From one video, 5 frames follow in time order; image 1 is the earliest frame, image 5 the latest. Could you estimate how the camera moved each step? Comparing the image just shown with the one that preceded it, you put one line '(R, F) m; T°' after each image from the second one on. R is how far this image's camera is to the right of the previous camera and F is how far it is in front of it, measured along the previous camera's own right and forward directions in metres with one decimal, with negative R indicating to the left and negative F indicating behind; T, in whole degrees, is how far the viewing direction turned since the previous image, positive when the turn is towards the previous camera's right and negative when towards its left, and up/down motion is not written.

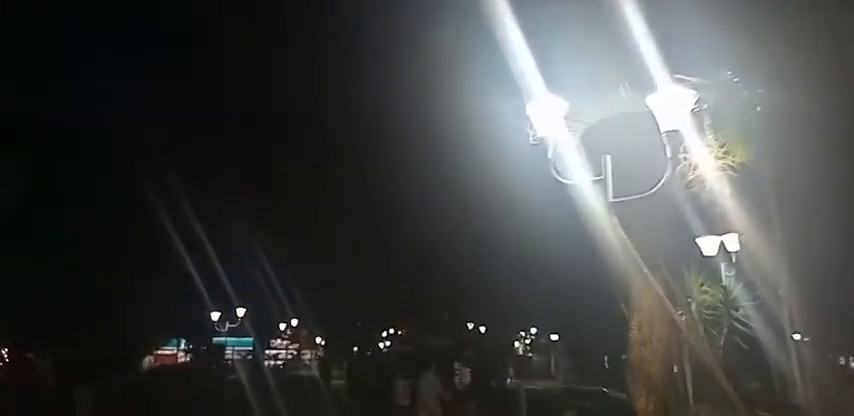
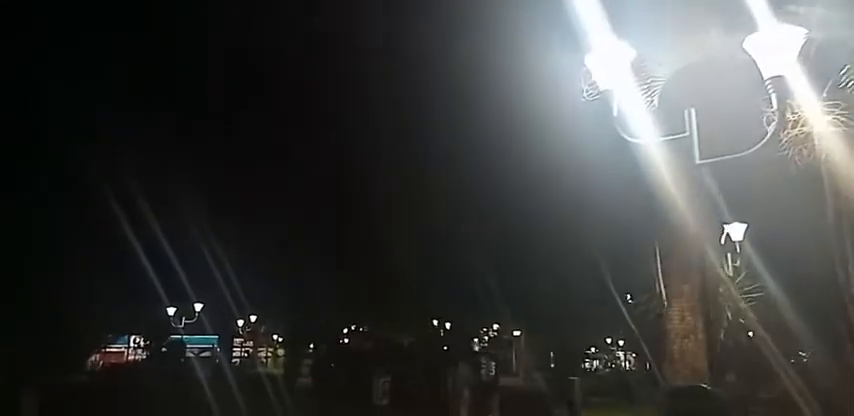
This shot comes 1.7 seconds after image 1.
(-0.8, +1.4) m; +3°
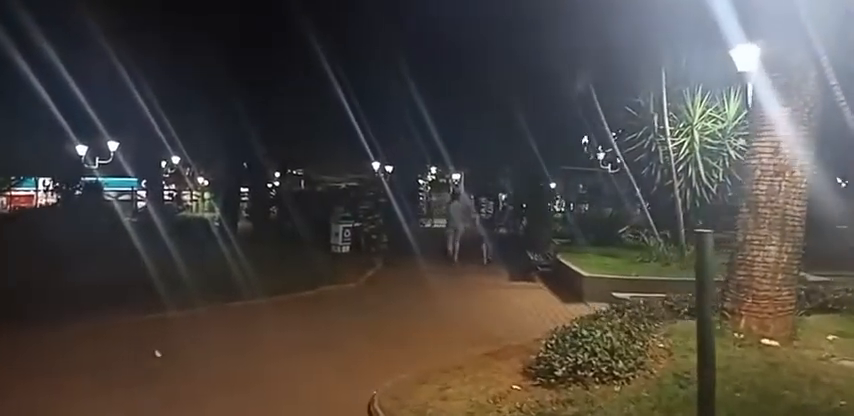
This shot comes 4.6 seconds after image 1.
(-1.0, +2.7) m; +5°
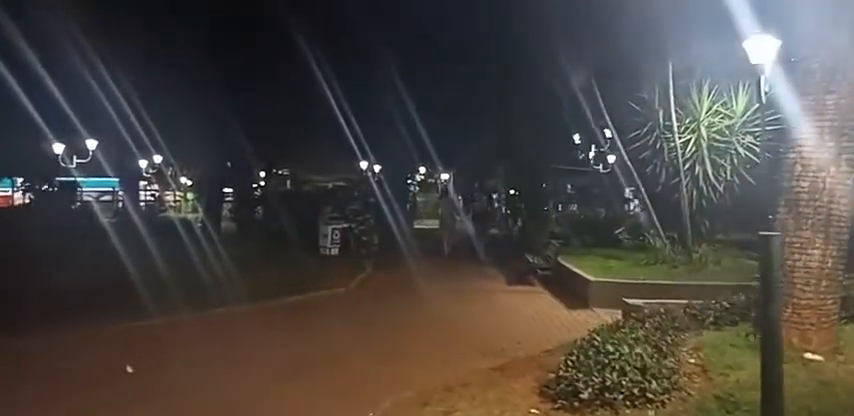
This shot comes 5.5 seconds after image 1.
(-0.2, +0.9) m; +1°
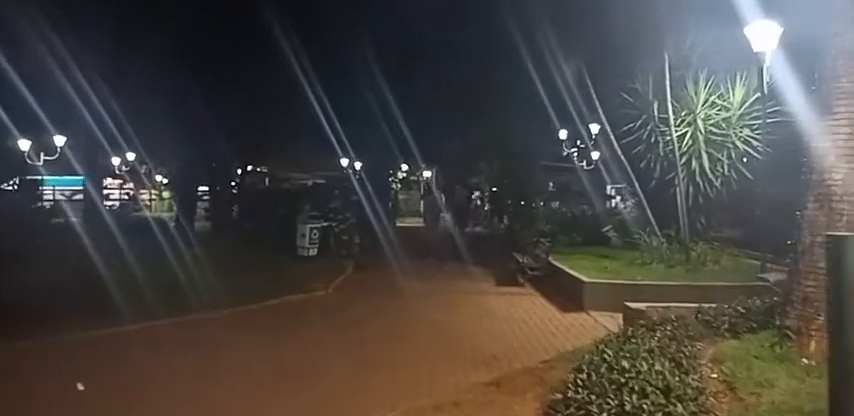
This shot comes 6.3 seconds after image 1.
(-0.1, +0.9) m; +1°
